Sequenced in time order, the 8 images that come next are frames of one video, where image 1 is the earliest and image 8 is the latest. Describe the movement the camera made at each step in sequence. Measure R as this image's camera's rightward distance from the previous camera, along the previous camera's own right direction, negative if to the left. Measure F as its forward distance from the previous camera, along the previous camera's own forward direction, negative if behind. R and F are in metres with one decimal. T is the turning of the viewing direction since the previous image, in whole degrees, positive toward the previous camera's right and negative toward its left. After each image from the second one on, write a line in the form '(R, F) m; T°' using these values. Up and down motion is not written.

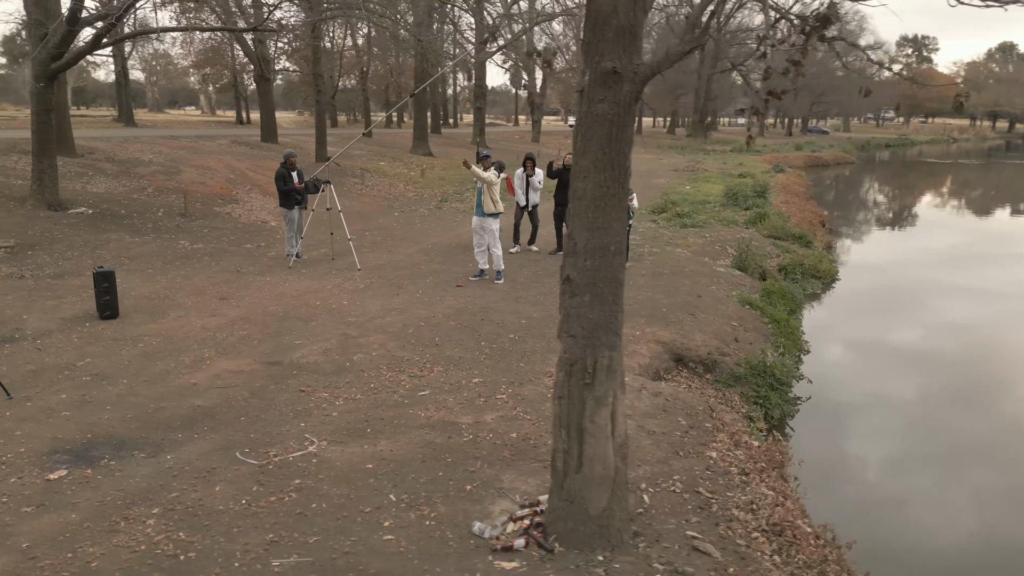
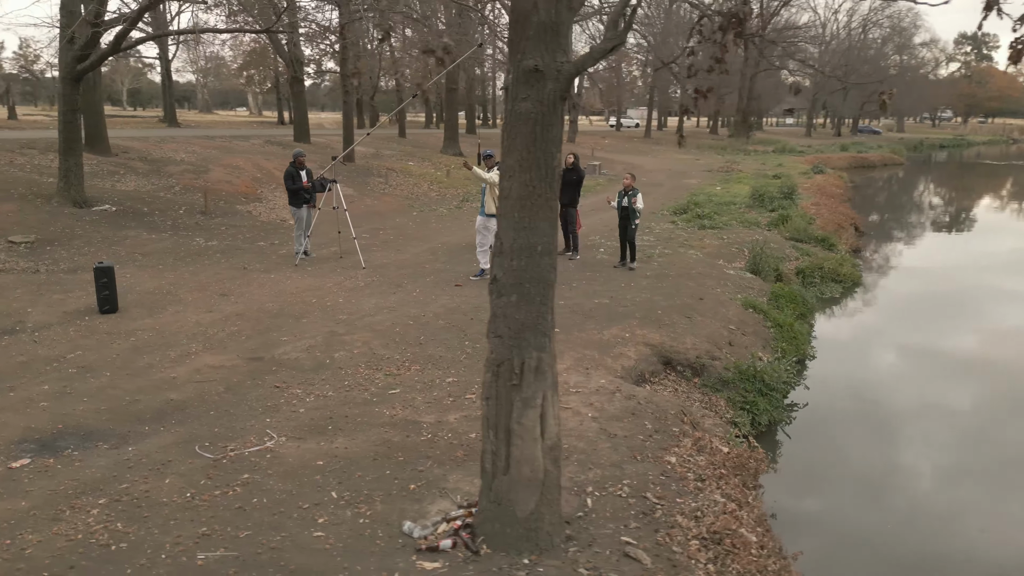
(+0.6, +0.1) m; -3°
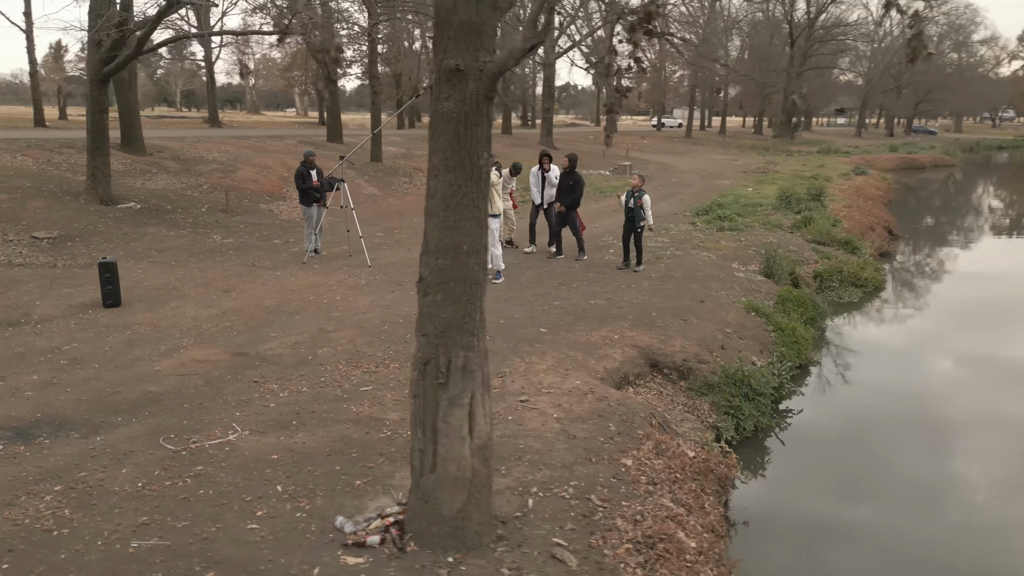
(+0.6, 0.0) m; -3°
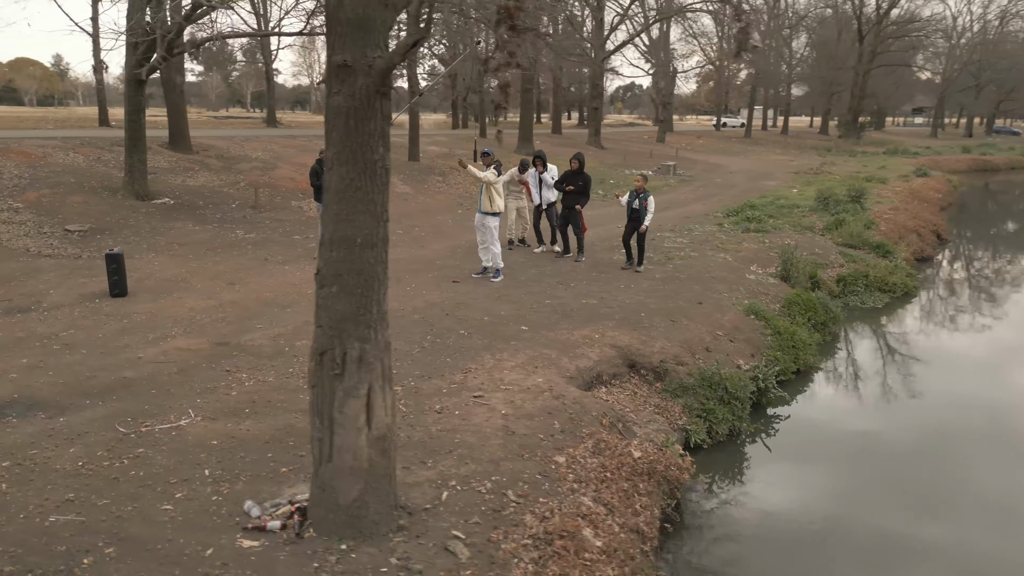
(+0.9, 0.0) m; -5°
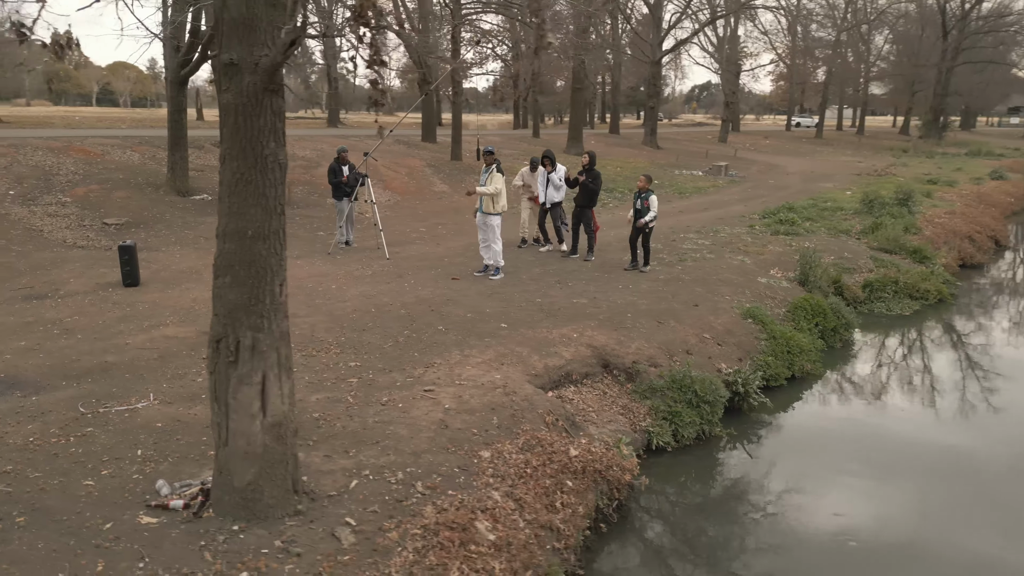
(+1.0, 0.0) m; -5°
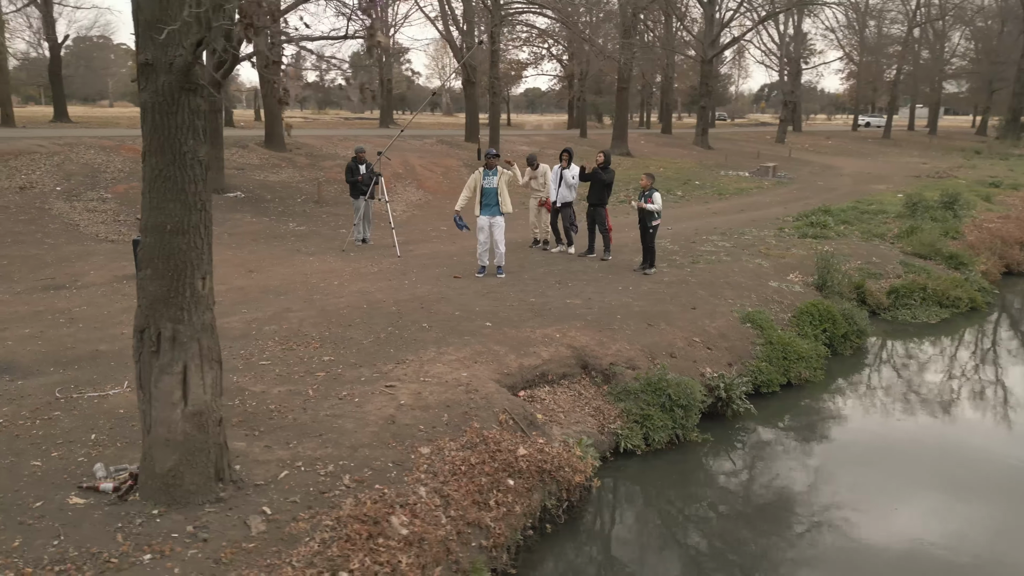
(+0.9, 0.0) m; -5°
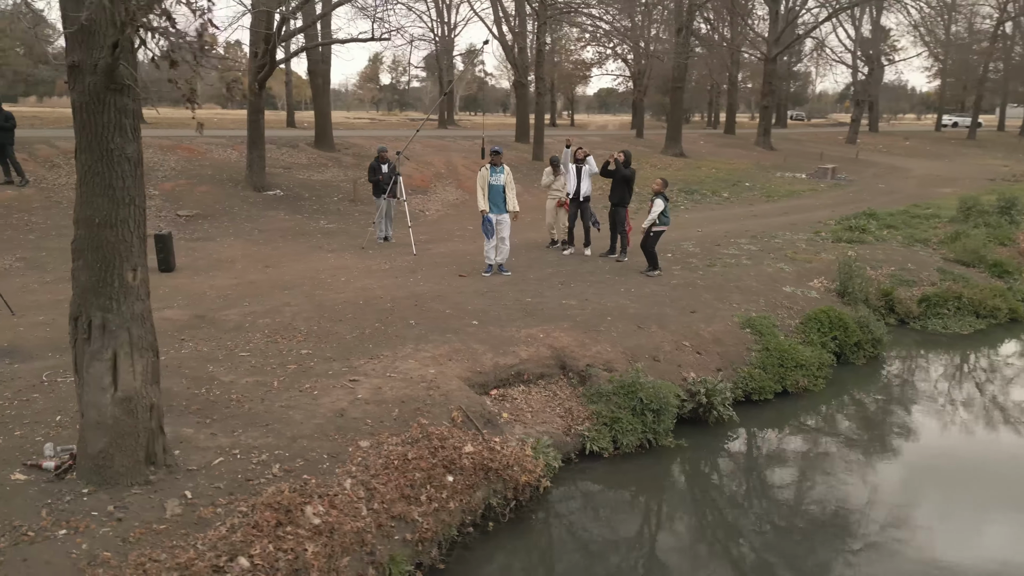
(+1.0, 0.0) m; -5°
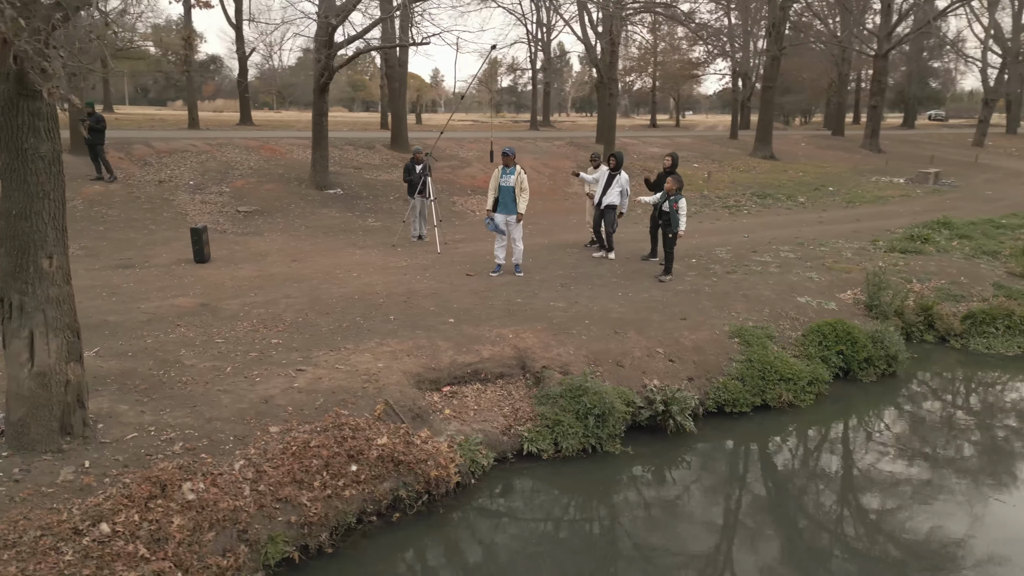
(+1.6, 0.0) m; -9°
